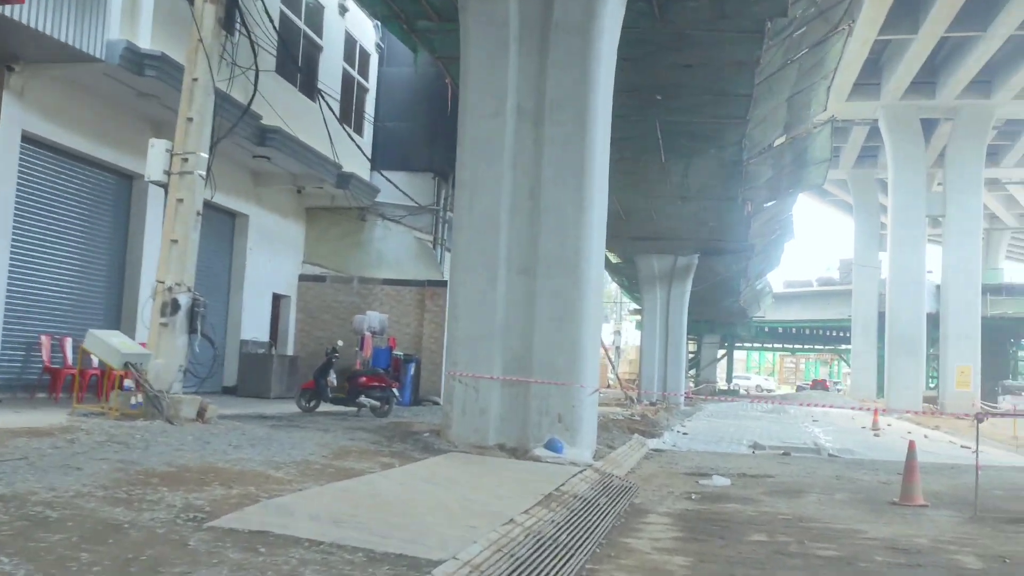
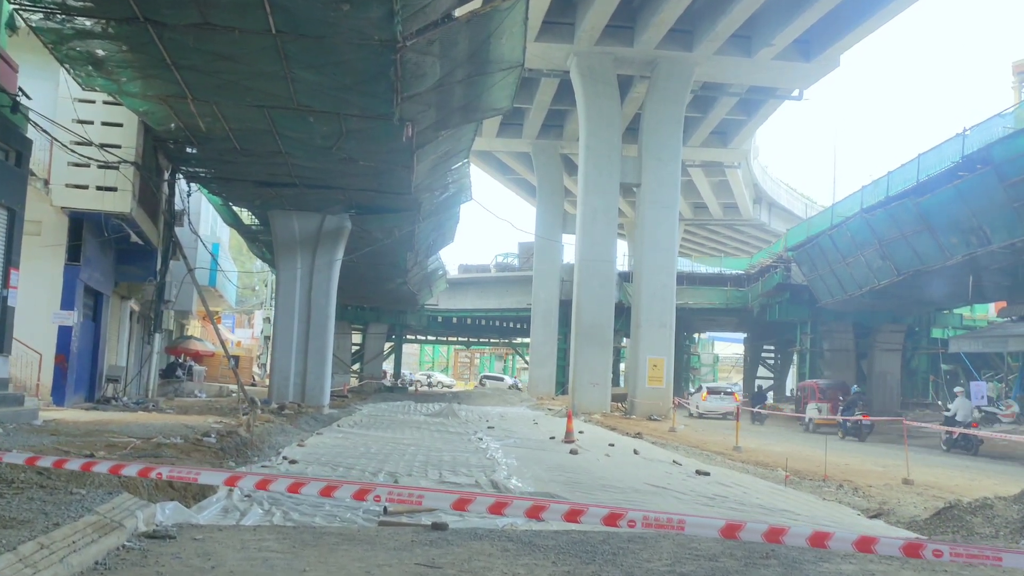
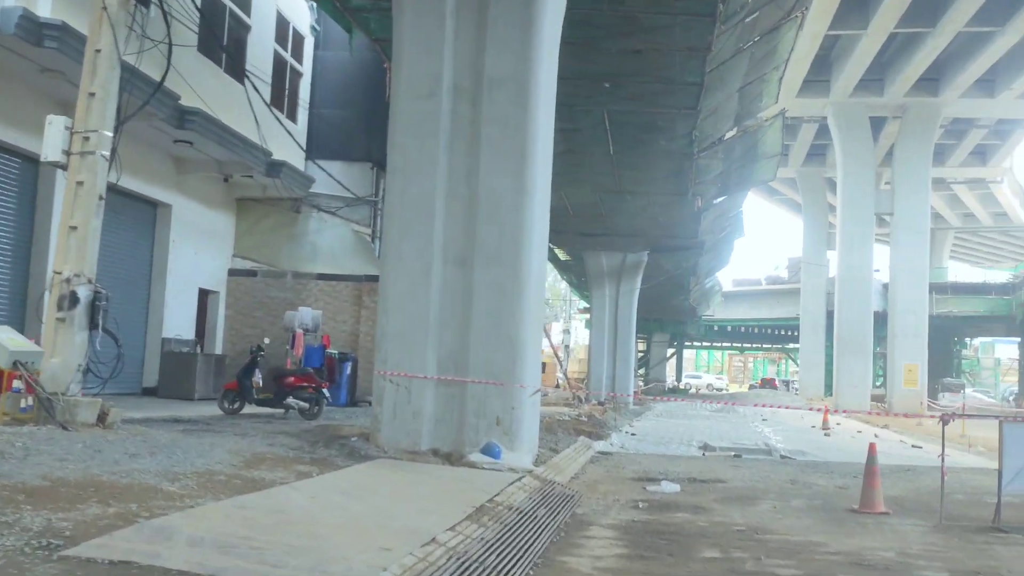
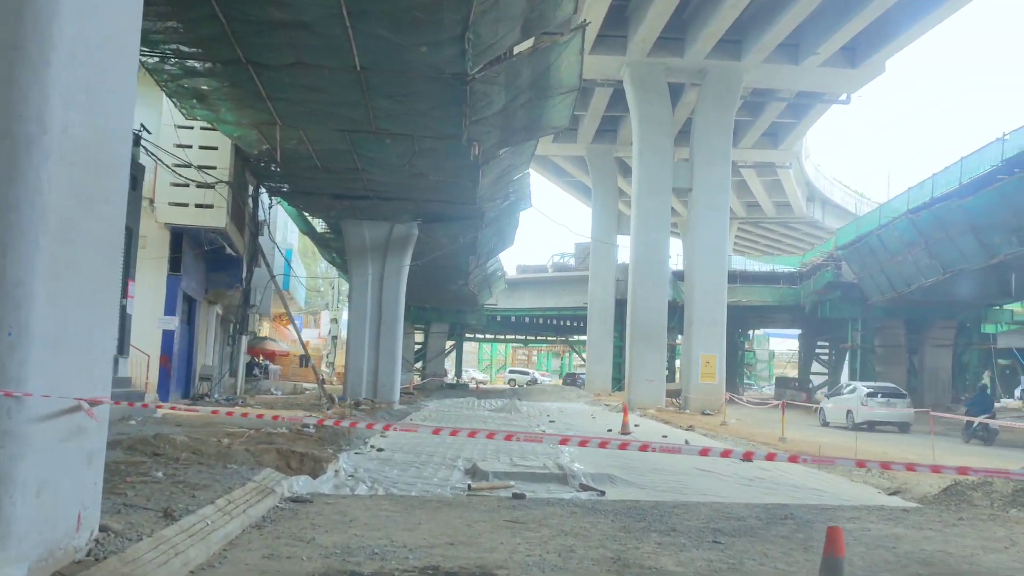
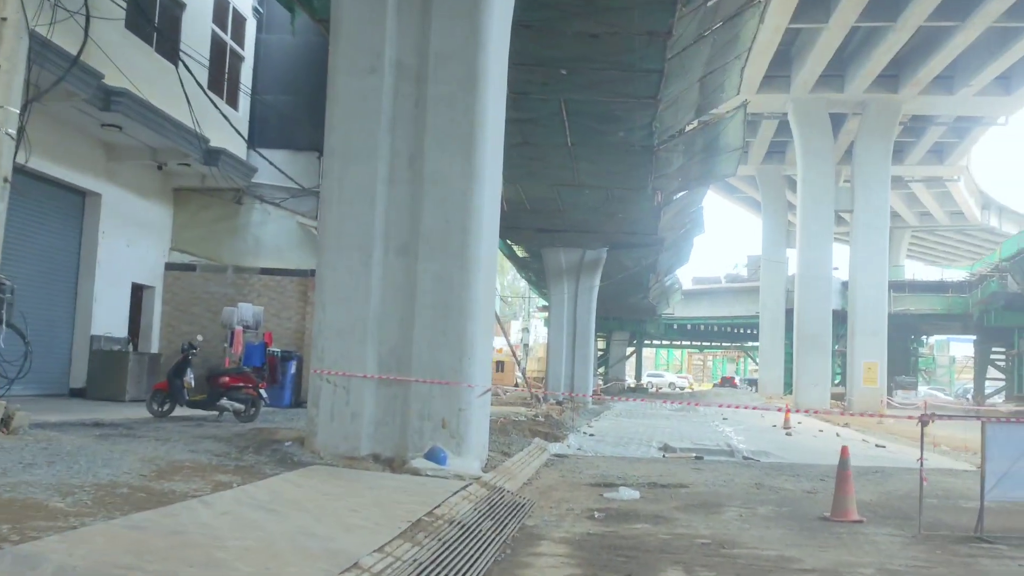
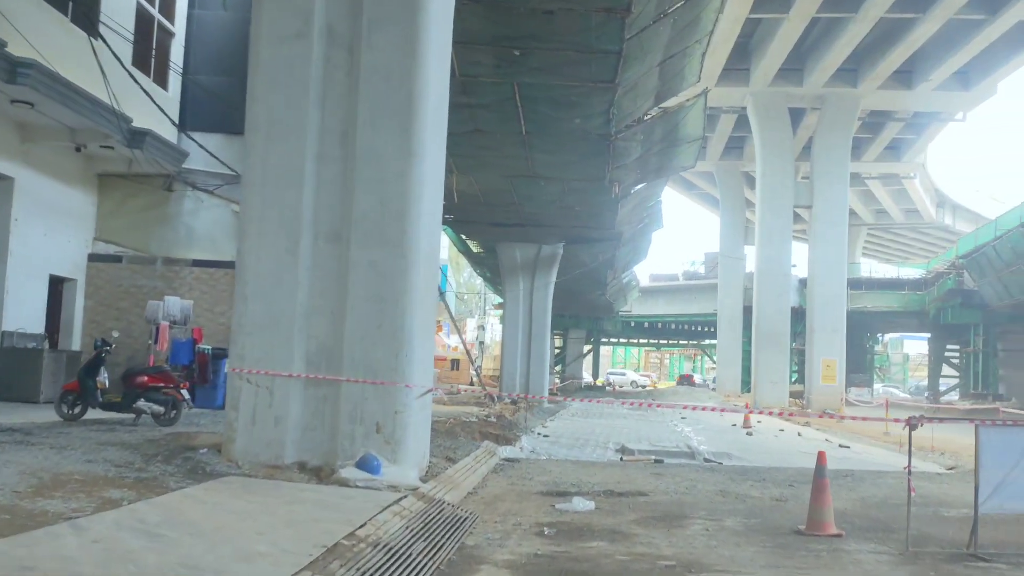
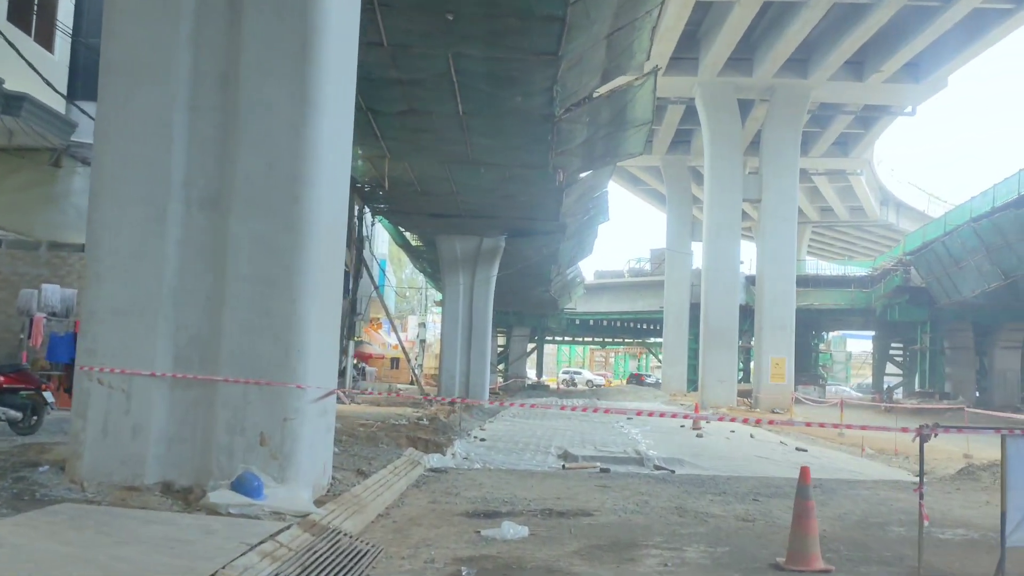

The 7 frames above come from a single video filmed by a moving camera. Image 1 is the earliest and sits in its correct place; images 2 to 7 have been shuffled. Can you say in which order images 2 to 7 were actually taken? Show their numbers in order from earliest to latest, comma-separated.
3, 5, 6, 7, 4, 2
